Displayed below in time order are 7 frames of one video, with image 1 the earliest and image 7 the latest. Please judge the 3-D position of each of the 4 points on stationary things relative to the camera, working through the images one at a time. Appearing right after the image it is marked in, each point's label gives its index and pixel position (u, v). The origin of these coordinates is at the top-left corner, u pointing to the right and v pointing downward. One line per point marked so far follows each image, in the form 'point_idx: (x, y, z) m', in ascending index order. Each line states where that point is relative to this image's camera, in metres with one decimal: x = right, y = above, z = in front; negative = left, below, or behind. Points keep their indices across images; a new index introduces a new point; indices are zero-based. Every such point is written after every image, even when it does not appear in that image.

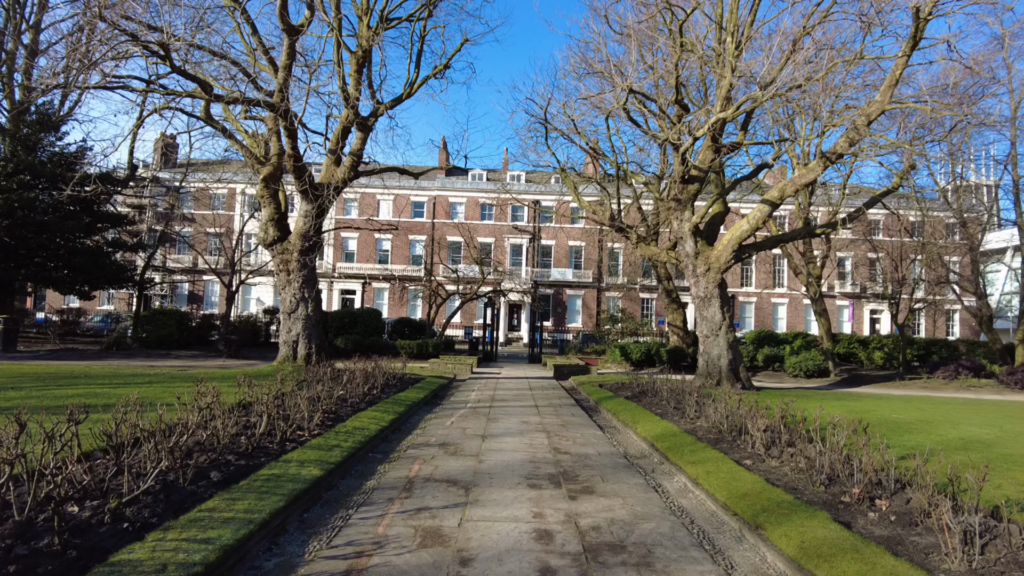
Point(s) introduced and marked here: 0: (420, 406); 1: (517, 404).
0: (-1.7, -2.2, +10.7) m
1: (+0.1, -2.2, +11.2) m
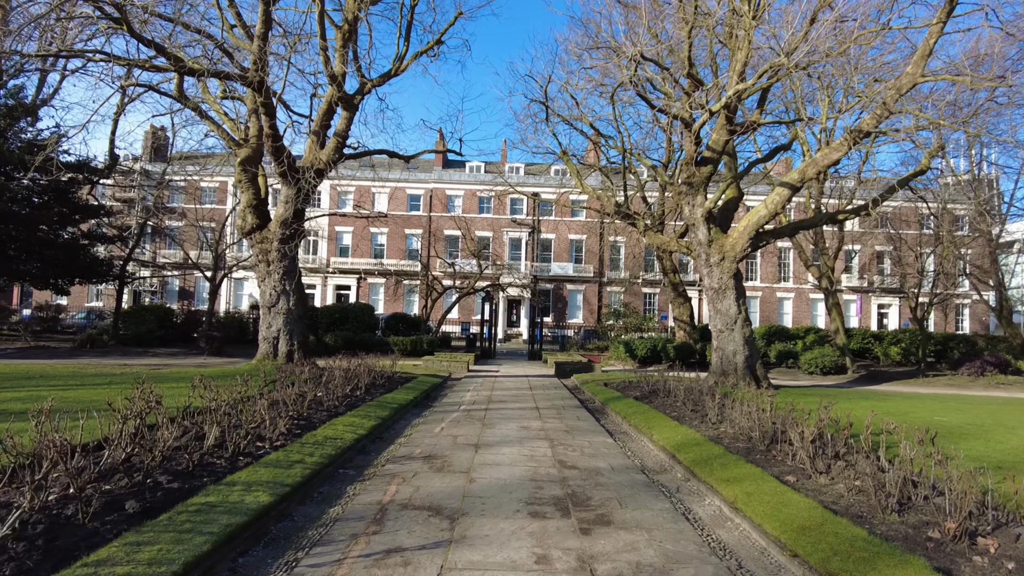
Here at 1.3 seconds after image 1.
0: (-1.7, -2.0, +9.6) m
1: (+0.1, -2.0, +10.2) m
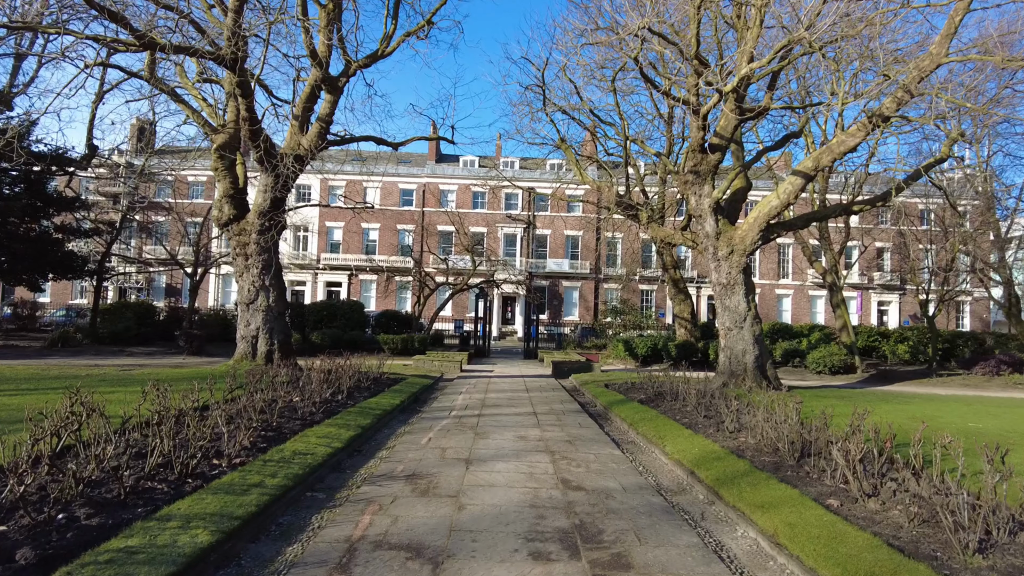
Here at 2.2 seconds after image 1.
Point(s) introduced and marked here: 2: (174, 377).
0: (-1.8, -1.9, +8.8) m
1: (0.0, -1.9, +9.3) m
2: (-5.6, -1.5, +9.8) m
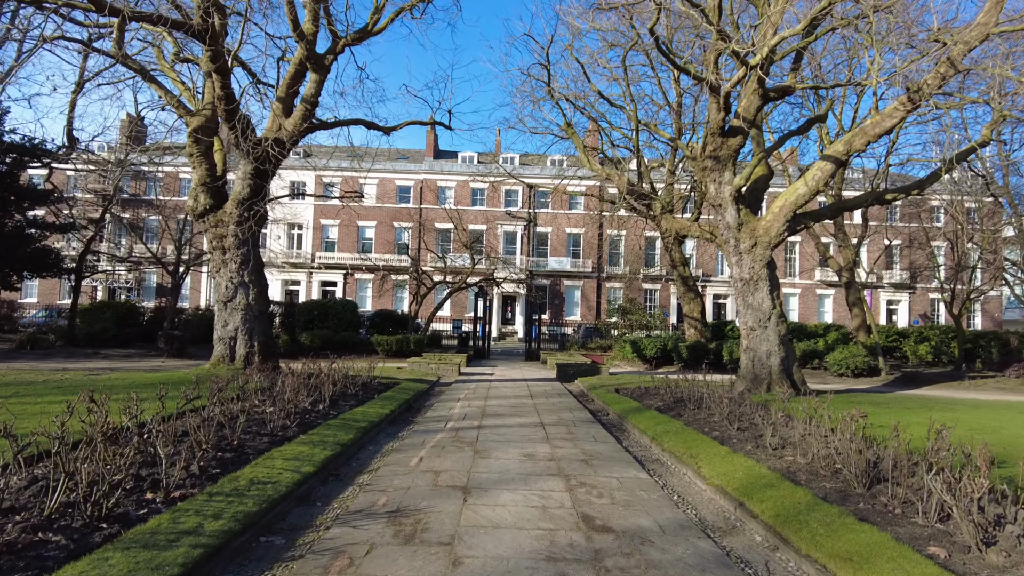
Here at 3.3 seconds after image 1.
0: (-1.7, -1.8, +7.7) m
1: (+0.1, -1.9, +8.3) m
2: (-5.6, -1.4, +8.8) m
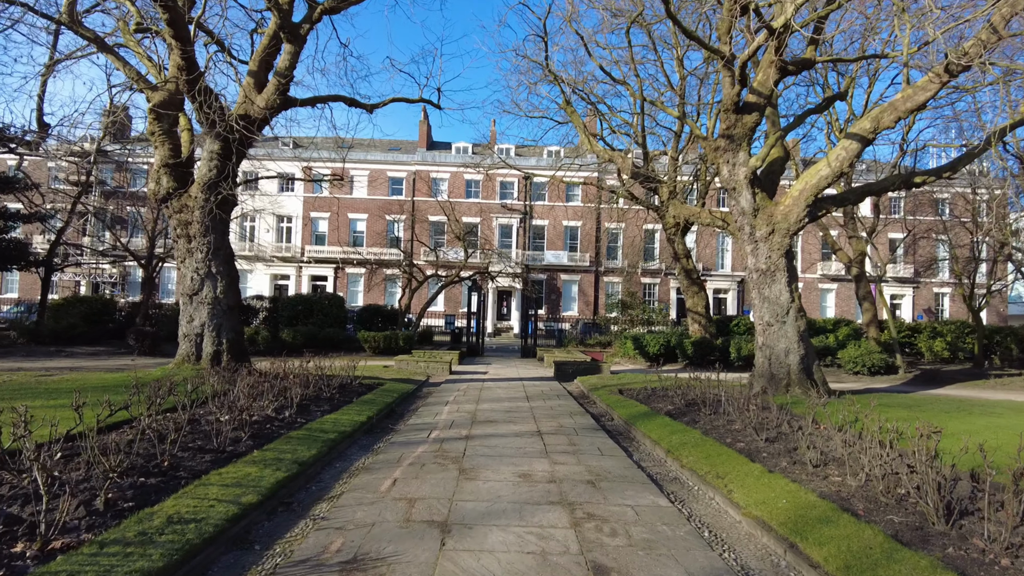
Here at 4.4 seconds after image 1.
0: (-1.8, -1.7, +6.7) m
1: (0.0, -1.7, +7.3) m
2: (-5.7, -1.3, +7.7) m
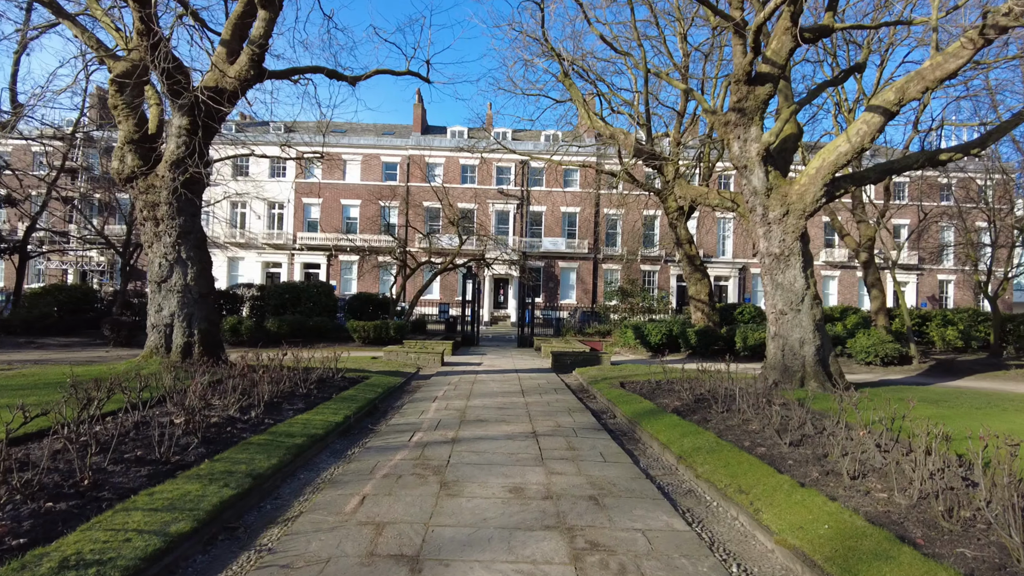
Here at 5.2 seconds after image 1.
0: (-1.9, -1.6, +5.9) m
1: (-0.1, -1.6, +6.5) m
2: (-5.7, -1.1, +7.0) m
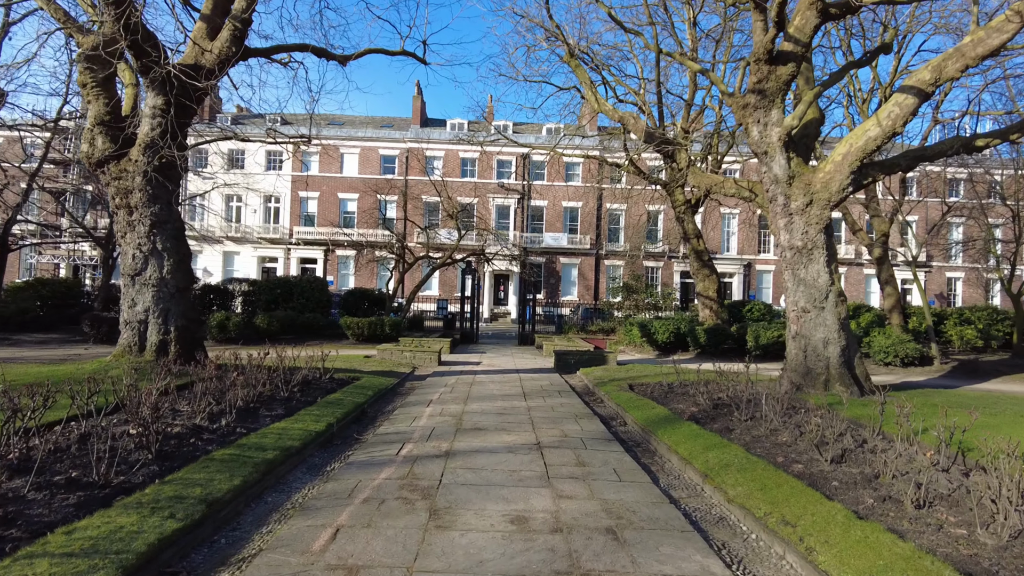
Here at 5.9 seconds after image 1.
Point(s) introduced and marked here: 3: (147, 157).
0: (-1.8, -1.5, +5.2) m
1: (-0.1, -1.5, +5.8) m
2: (-5.7, -1.0, +6.3) m
3: (-5.5, +1.9, +8.9) m
